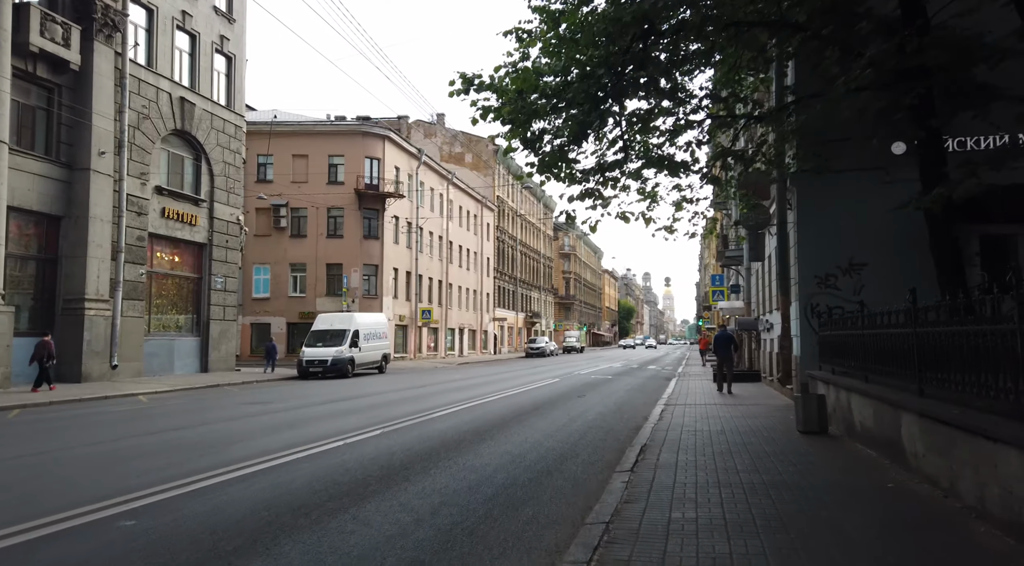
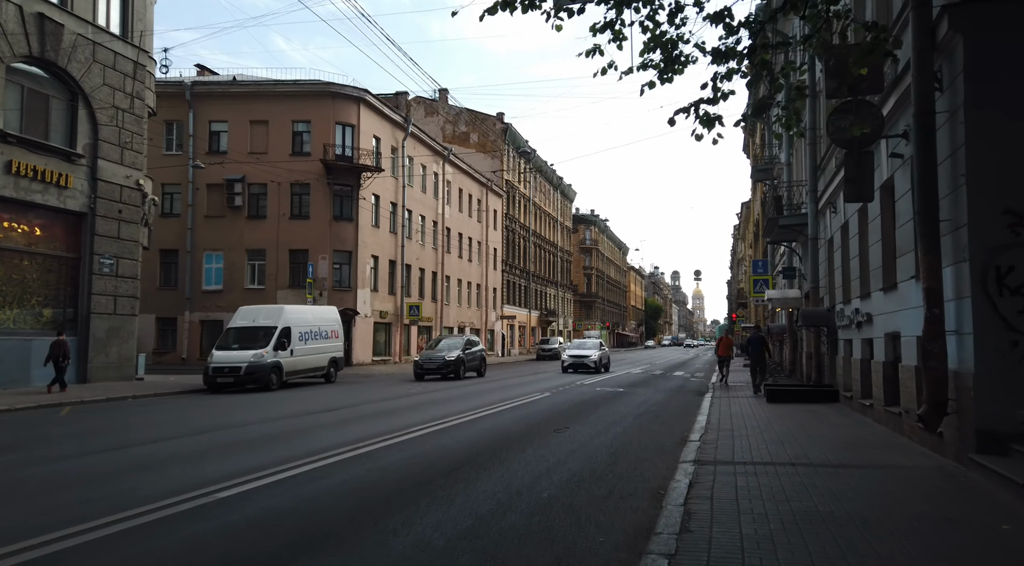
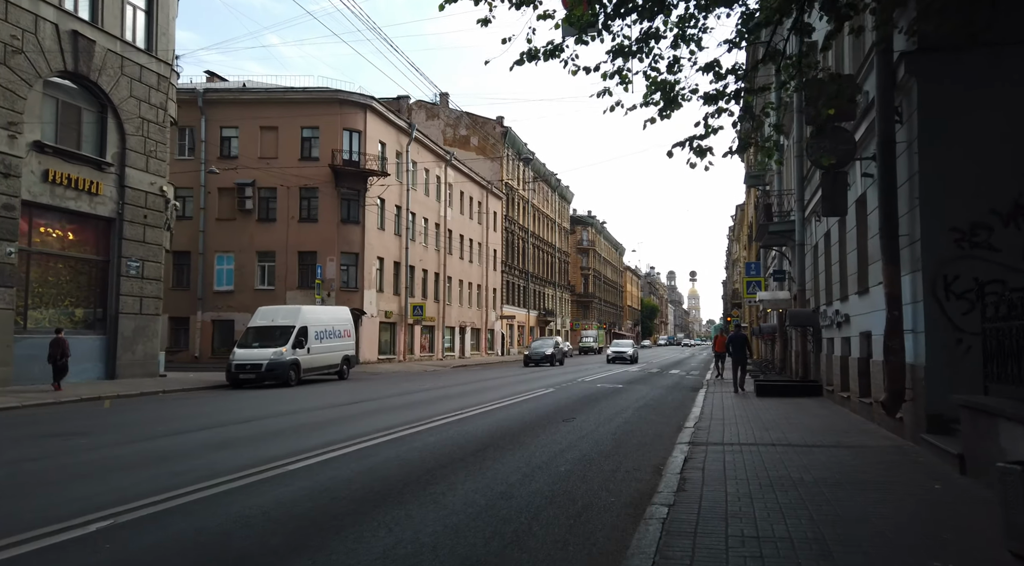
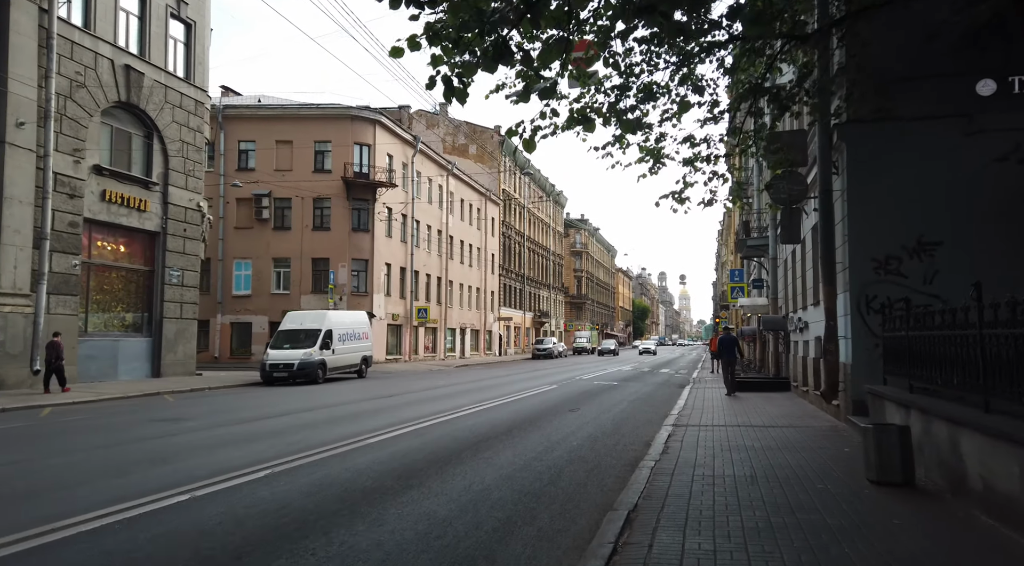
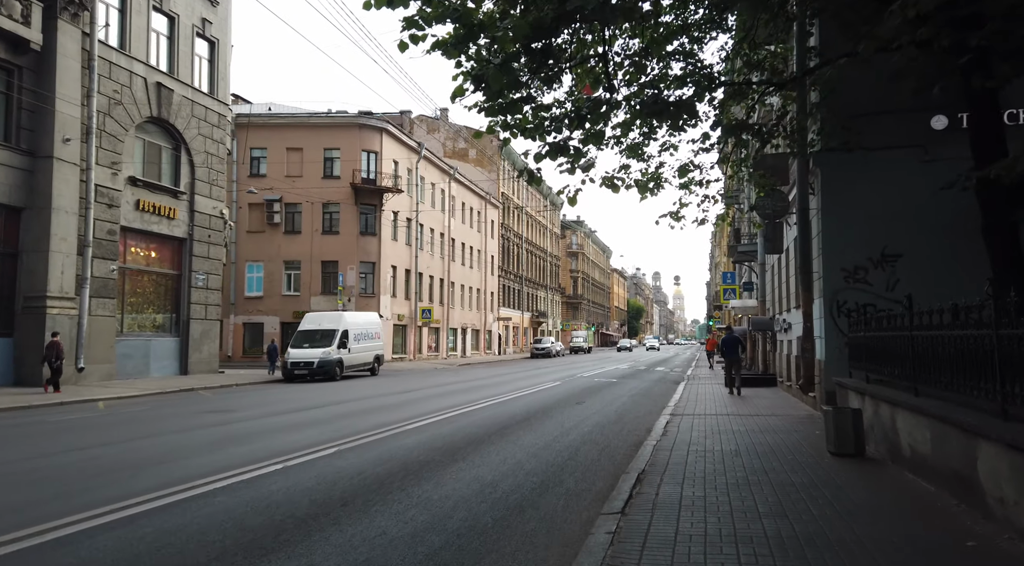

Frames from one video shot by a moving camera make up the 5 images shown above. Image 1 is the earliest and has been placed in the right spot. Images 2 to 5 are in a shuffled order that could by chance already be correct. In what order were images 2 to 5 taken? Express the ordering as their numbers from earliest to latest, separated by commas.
5, 4, 3, 2
